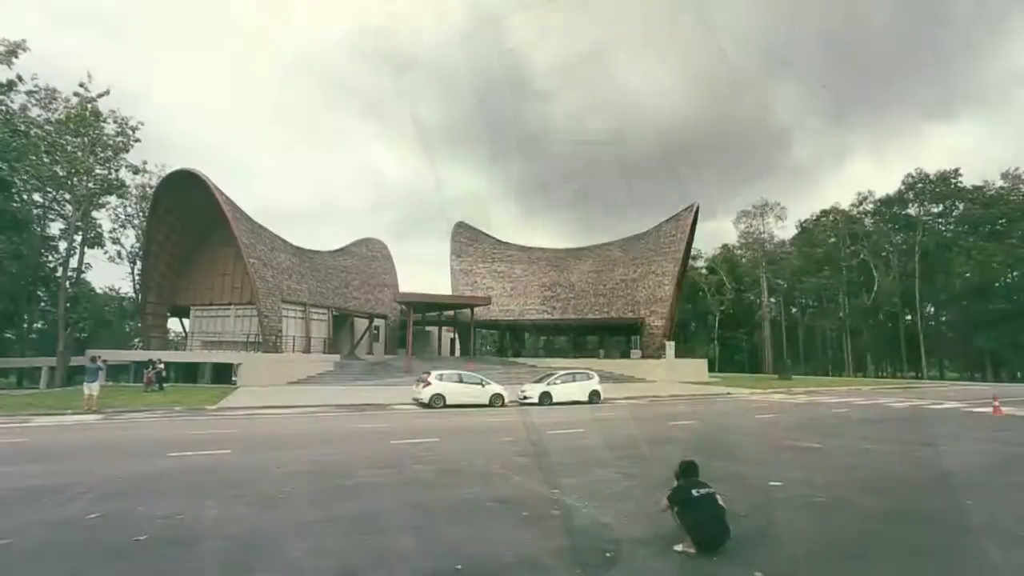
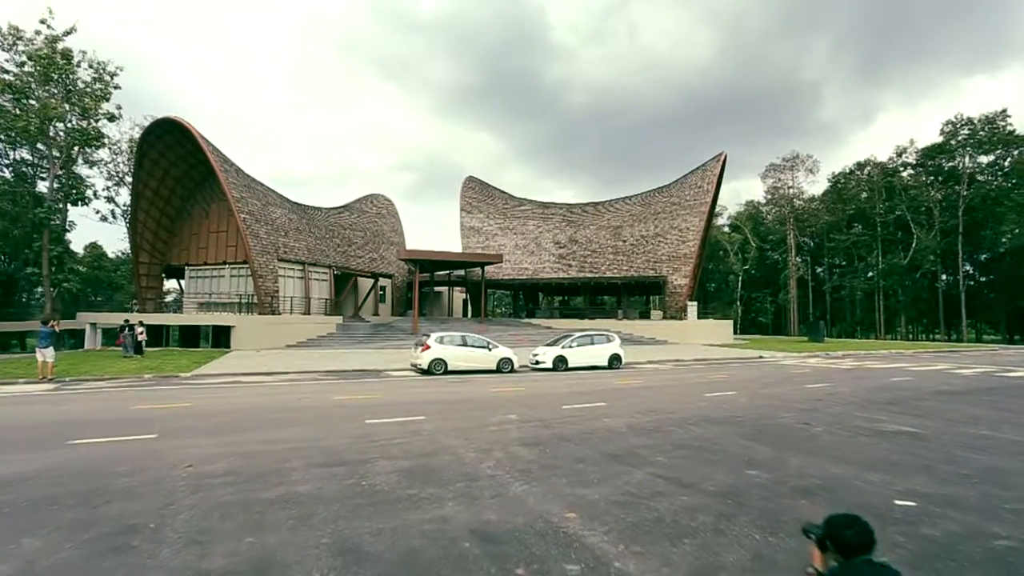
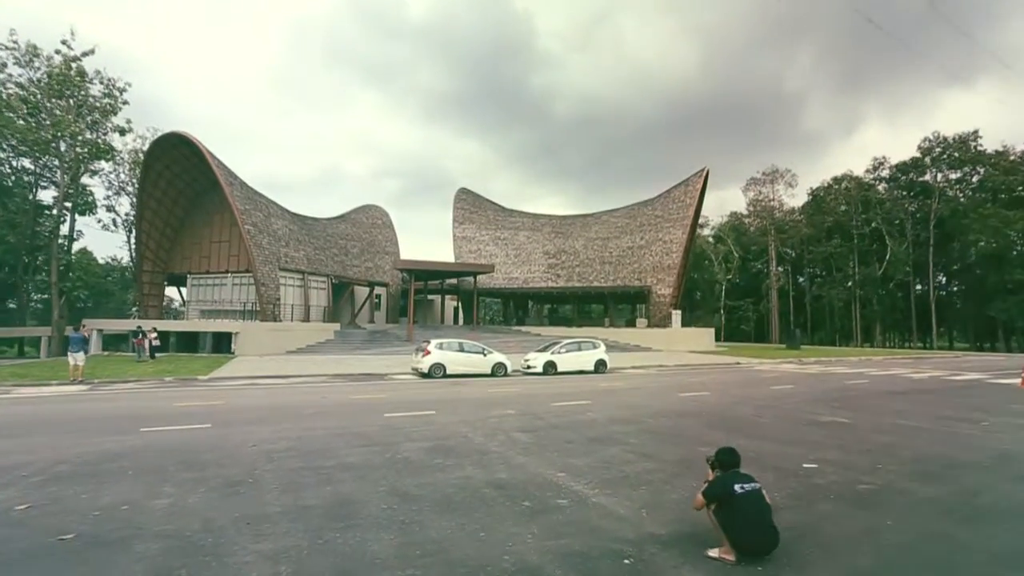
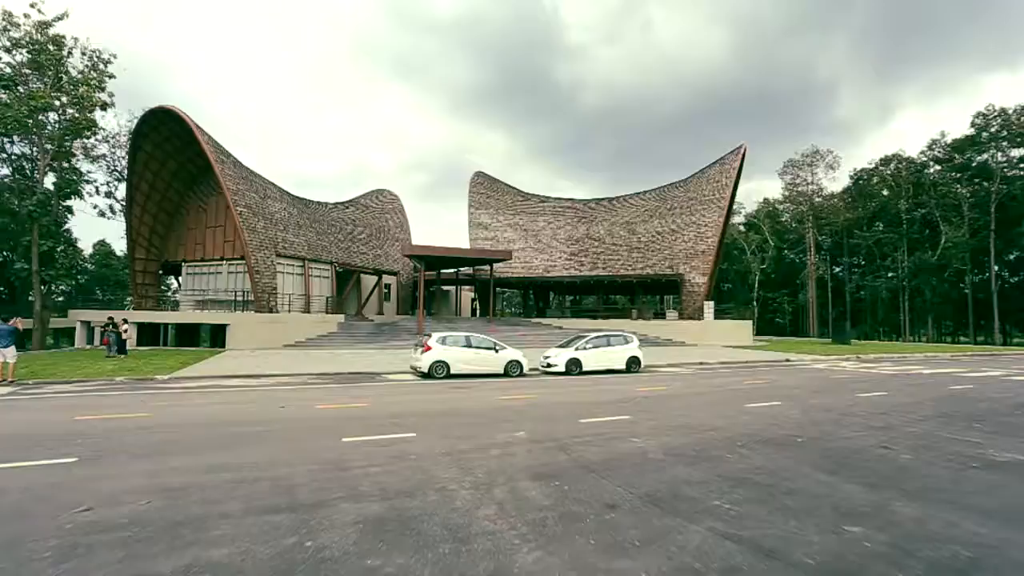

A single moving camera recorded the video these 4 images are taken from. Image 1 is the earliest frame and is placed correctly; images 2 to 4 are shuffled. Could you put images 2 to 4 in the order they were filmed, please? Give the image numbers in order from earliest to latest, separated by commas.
3, 2, 4
